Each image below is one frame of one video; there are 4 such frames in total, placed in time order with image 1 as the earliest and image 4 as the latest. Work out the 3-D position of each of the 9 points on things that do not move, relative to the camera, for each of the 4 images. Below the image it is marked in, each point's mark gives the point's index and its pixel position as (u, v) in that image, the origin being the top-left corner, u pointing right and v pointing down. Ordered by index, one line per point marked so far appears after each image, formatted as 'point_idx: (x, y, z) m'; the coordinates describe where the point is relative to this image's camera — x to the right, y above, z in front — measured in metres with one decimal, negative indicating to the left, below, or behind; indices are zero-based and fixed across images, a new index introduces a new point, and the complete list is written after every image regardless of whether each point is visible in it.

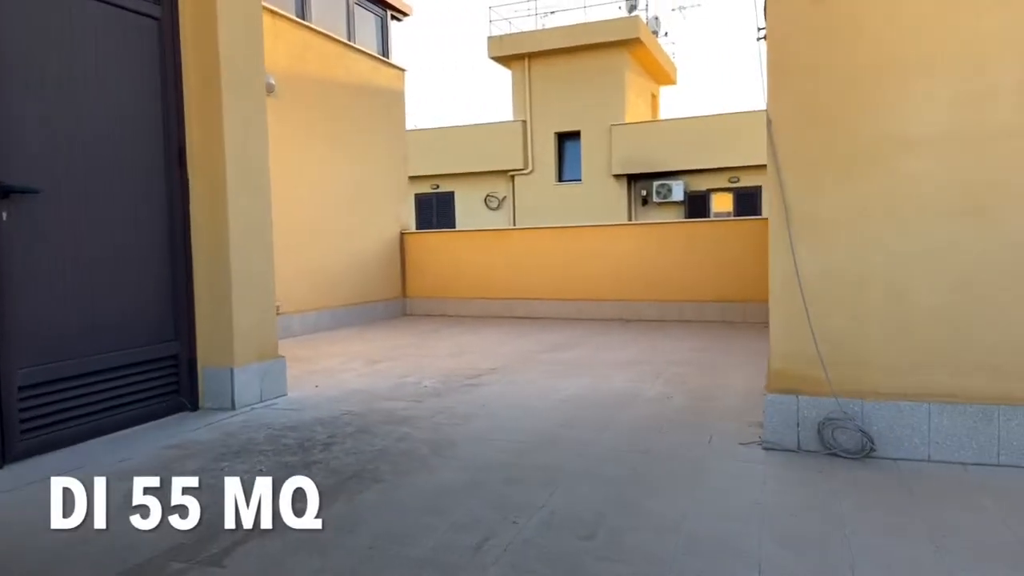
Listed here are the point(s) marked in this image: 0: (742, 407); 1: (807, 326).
0: (+1.3, -0.7, +5.0) m
1: (+1.5, -0.2, +4.2) m
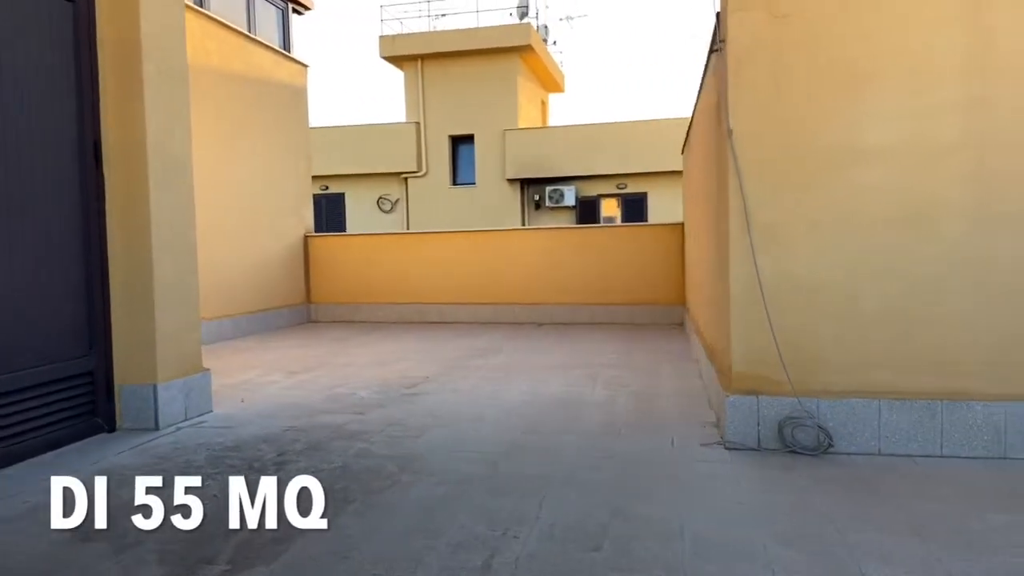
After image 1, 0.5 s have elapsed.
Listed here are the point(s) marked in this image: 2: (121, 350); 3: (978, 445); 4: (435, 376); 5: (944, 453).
0: (+1.1, -0.7, +5.2) m
1: (+1.3, -0.2, +4.4) m
2: (-2.3, -0.4, +4.9) m
3: (+2.2, -0.8, +4.1) m
4: (-0.5, -0.6, +5.9) m
5: (+2.1, -0.8, +4.2) m
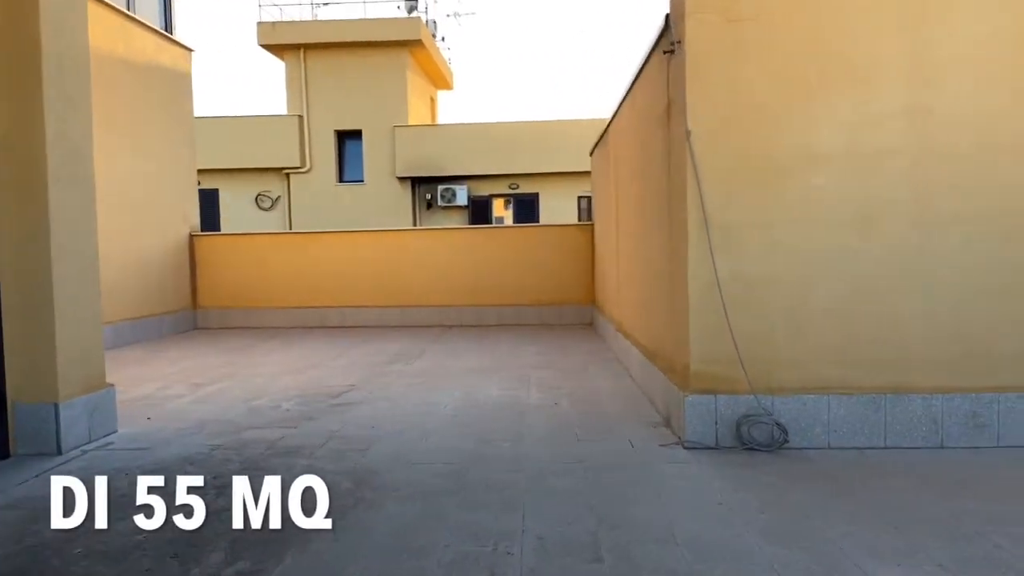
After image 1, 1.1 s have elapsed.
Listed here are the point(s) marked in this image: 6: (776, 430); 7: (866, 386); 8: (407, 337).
0: (+0.7, -0.7, +5.2) m
1: (+1.1, -0.2, +4.4) m
2: (-2.5, -0.4, +4.3) m
3: (+2.1, -0.8, +4.4) m
4: (-1.0, -0.6, +5.6) m
5: (+1.9, -0.8, +4.4) m
6: (+1.4, -0.7, +4.4) m
7: (+1.8, -0.5, +4.4) m
8: (-0.9, -0.4, +7.1) m
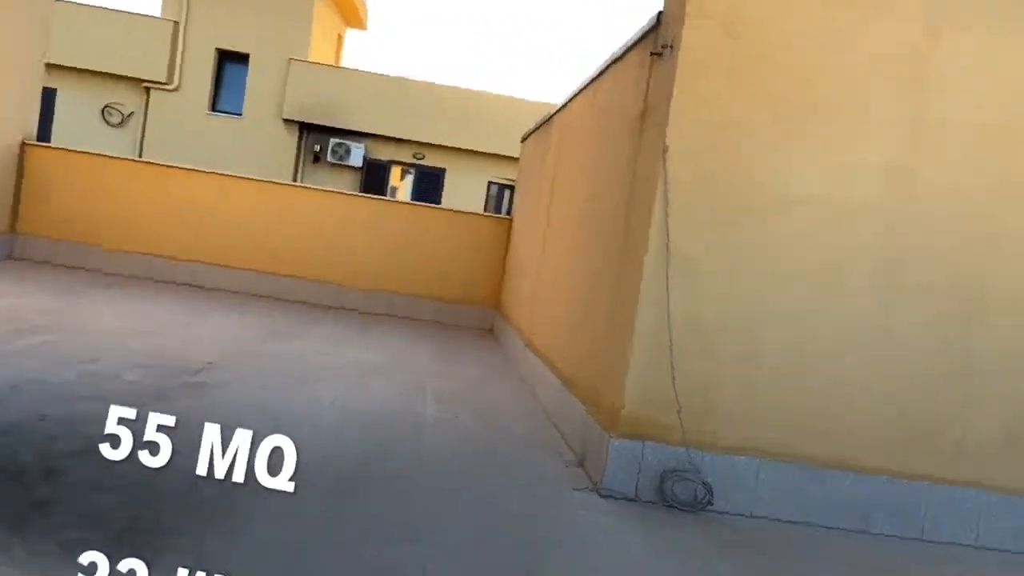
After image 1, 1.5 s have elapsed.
0: (+0.1, -0.8, +4.6) m
1: (+0.7, -0.4, +4.0) m
2: (-2.8, 0.0, +3.1) m
3: (+1.6, -1.1, +4.1) m
4: (-1.6, -0.4, +4.7) m
5: (+1.4, -1.1, +4.1) m
6: (+0.9, -0.9, +4.0) m
7: (+1.4, -0.8, +4.1) m
8: (-1.8, -0.1, +6.2) m
